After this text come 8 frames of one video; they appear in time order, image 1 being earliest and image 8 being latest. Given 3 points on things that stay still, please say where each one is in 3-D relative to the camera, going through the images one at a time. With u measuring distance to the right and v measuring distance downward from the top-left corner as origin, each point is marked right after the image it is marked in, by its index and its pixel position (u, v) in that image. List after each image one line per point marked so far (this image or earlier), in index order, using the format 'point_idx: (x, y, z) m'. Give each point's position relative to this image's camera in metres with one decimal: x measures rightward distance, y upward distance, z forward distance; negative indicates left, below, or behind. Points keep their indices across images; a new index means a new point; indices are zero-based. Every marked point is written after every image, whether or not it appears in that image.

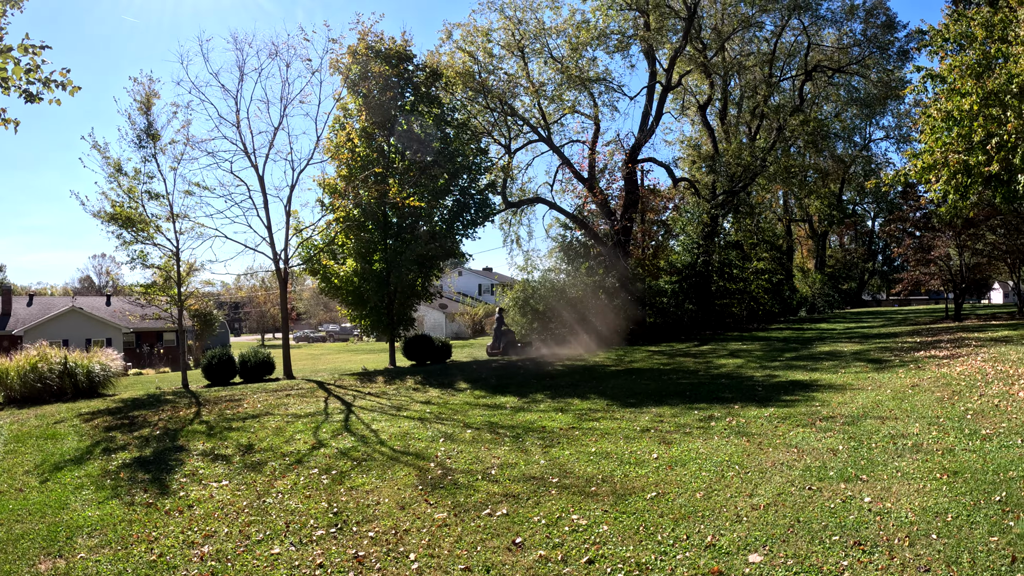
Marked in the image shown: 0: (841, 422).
0: (+4.1, -1.7, +7.7) m
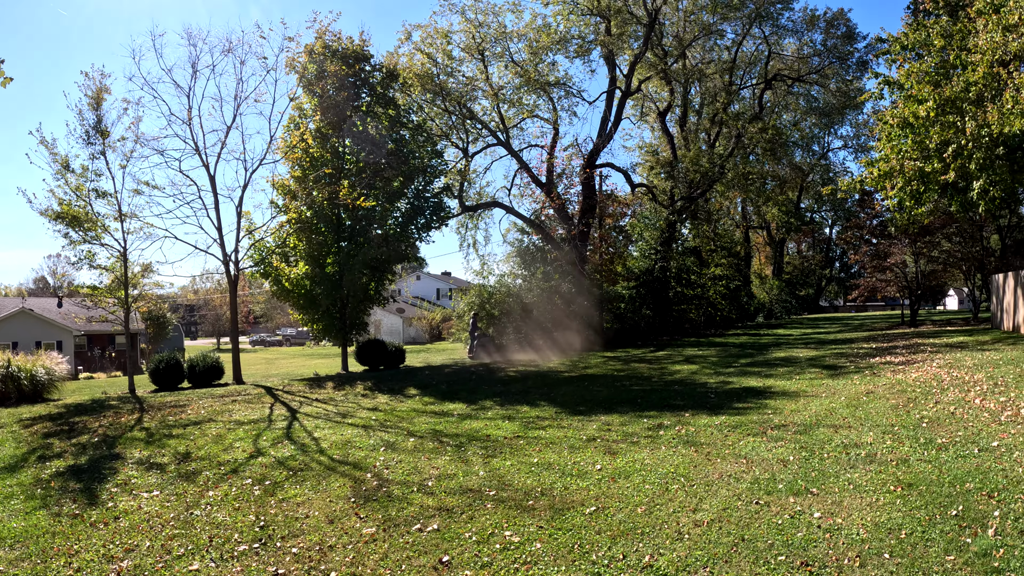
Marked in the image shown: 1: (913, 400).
0: (+3.4, -1.7, +7.4) m
1: (+5.9, -1.7, +8.9) m
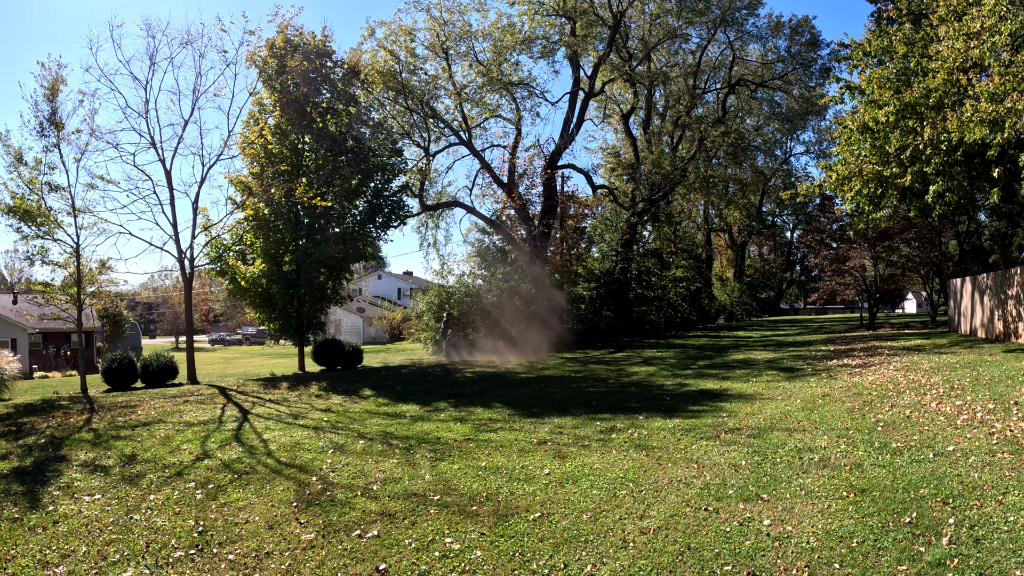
0: (+2.7, -1.7, +7.2) m
1: (+5.2, -1.7, +8.9) m
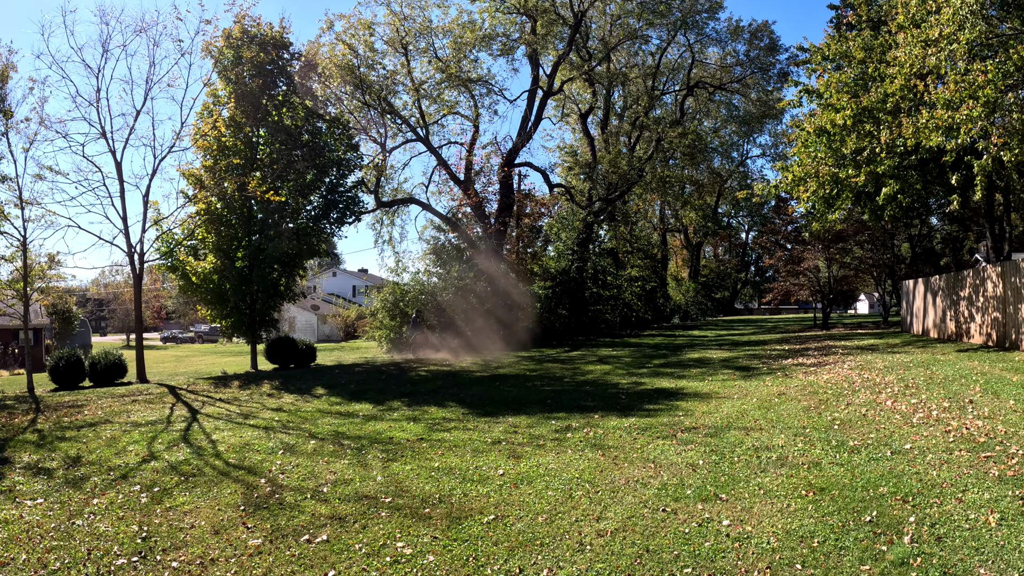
0: (+2.2, -1.7, +7.1) m
1: (+4.6, -1.7, +8.9) m
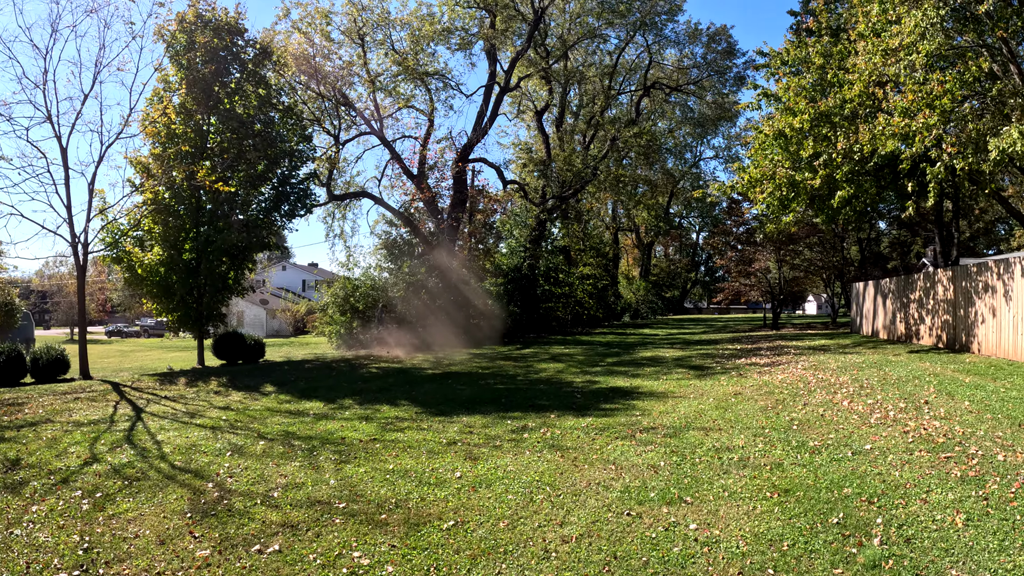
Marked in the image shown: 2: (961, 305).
0: (+1.8, -1.7, +7.1) m
1: (+4.0, -1.7, +9.0) m
2: (+11.1, -0.4, +15.0) m
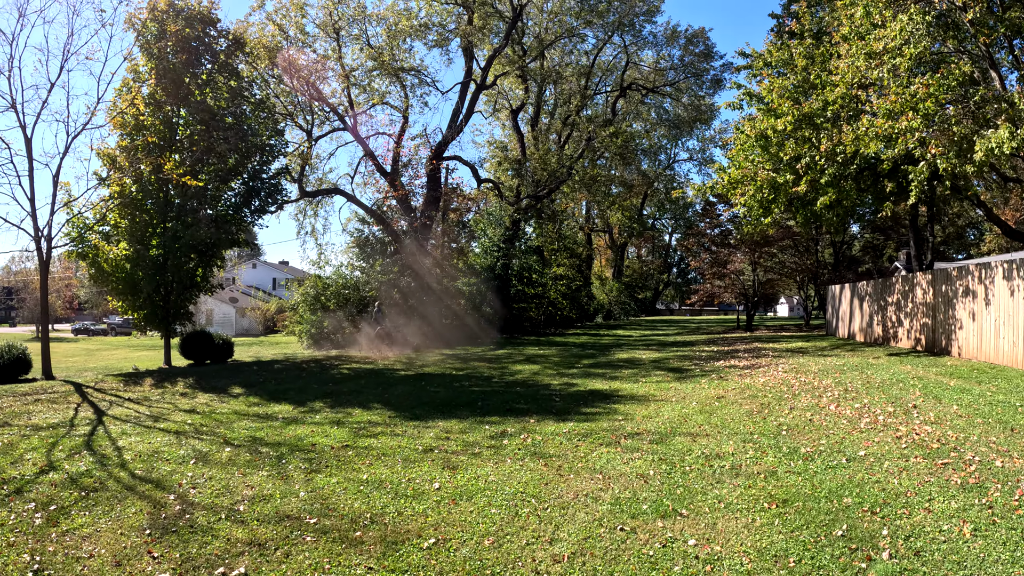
0: (+1.6, -1.7, +6.8) m
1: (+3.7, -1.7, +8.9) m
2: (+10.5, -0.5, +15.2) m
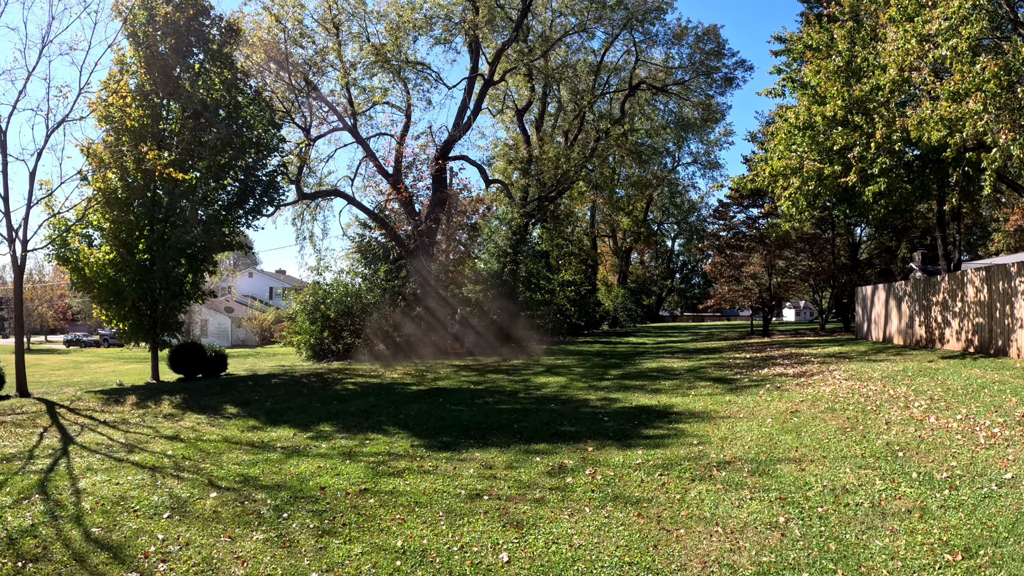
0: (+2.2, -1.6, +5.5) m
1: (+4.3, -1.7, +7.6) m
2: (+11.0, -0.5, +13.9) m
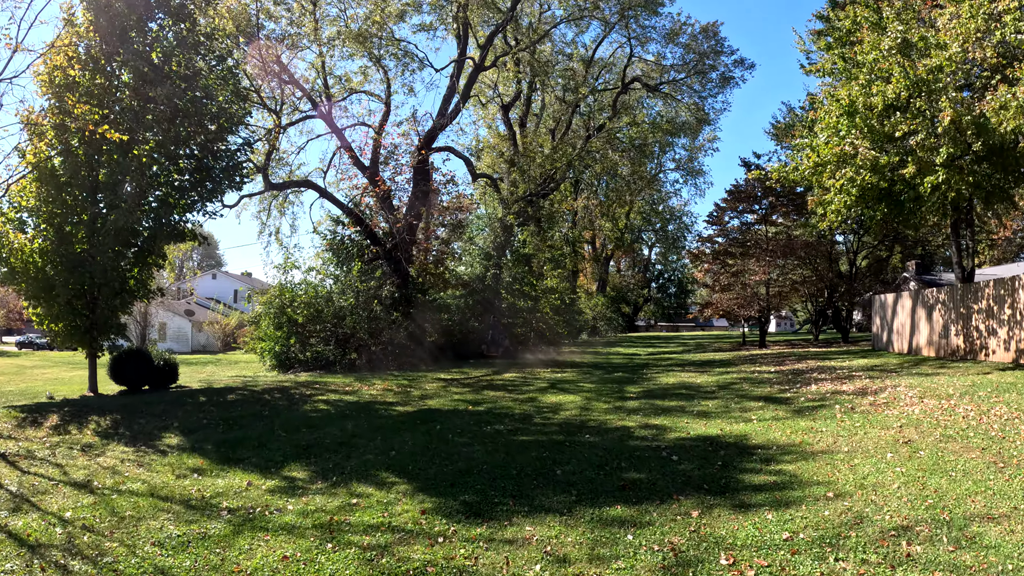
0: (+2.7, -1.6, +3.5) m
1: (+4.7, -1.7, +5.7) m
2: (+11.1, -0.6, +12.3) m
